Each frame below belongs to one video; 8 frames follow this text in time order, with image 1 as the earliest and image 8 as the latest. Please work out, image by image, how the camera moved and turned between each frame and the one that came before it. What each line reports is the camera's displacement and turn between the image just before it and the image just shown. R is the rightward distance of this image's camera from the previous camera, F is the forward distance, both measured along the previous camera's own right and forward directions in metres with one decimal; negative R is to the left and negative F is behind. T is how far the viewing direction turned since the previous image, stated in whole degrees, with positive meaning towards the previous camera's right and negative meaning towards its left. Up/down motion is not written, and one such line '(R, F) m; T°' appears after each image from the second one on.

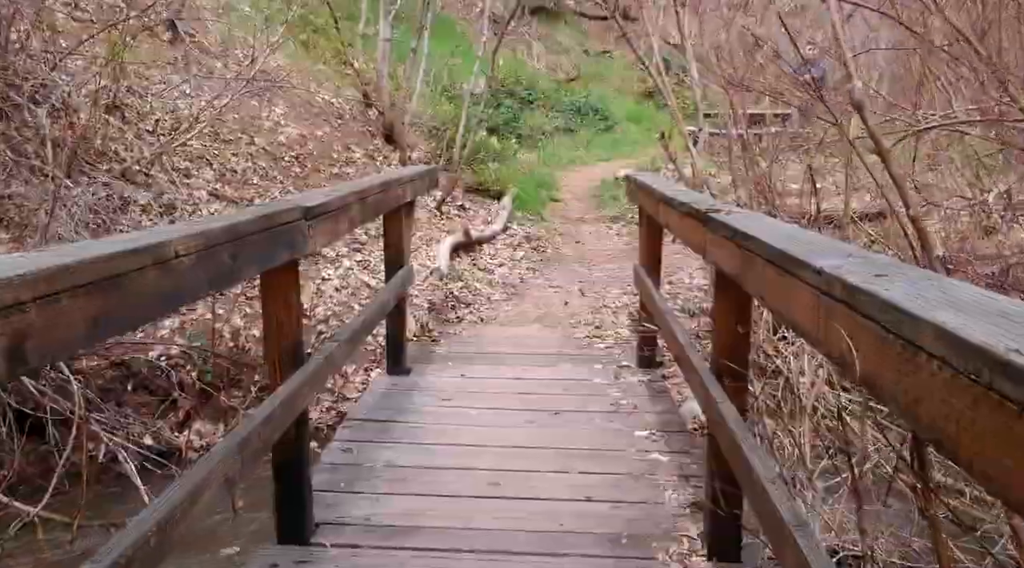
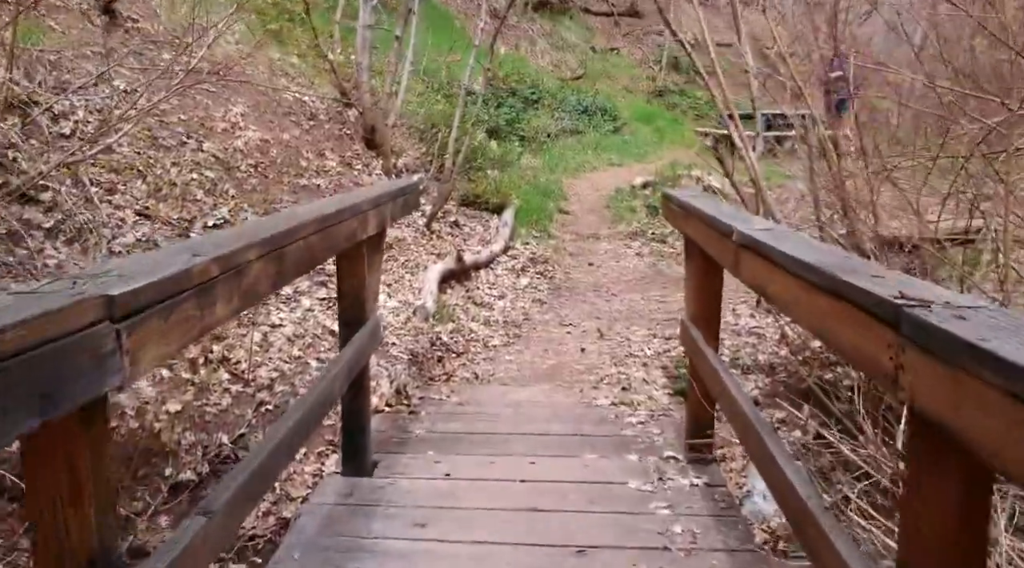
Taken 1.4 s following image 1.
(0.0, +1.6) m; 0°
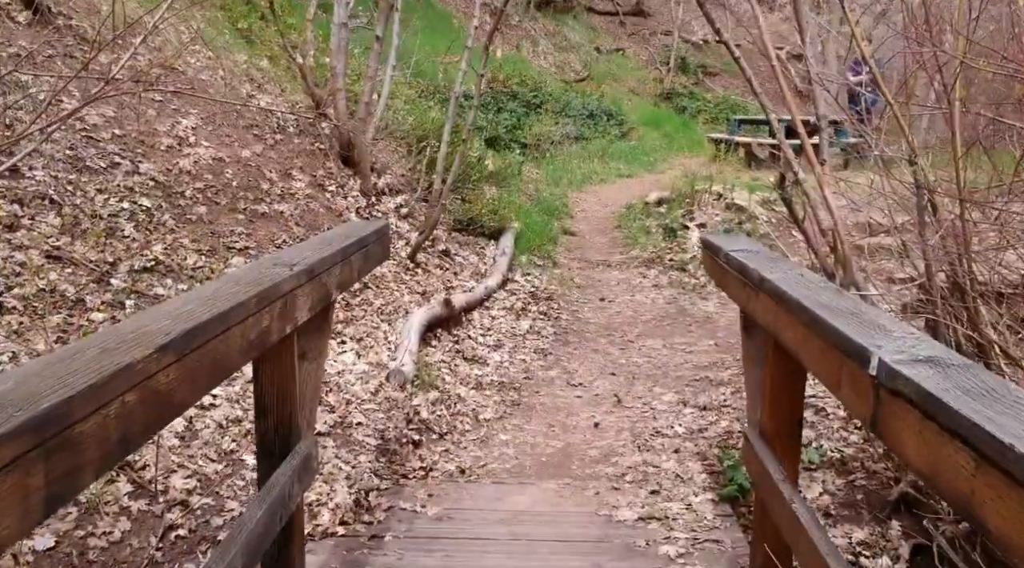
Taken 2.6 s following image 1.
(0.0, +1.2) m; 0°
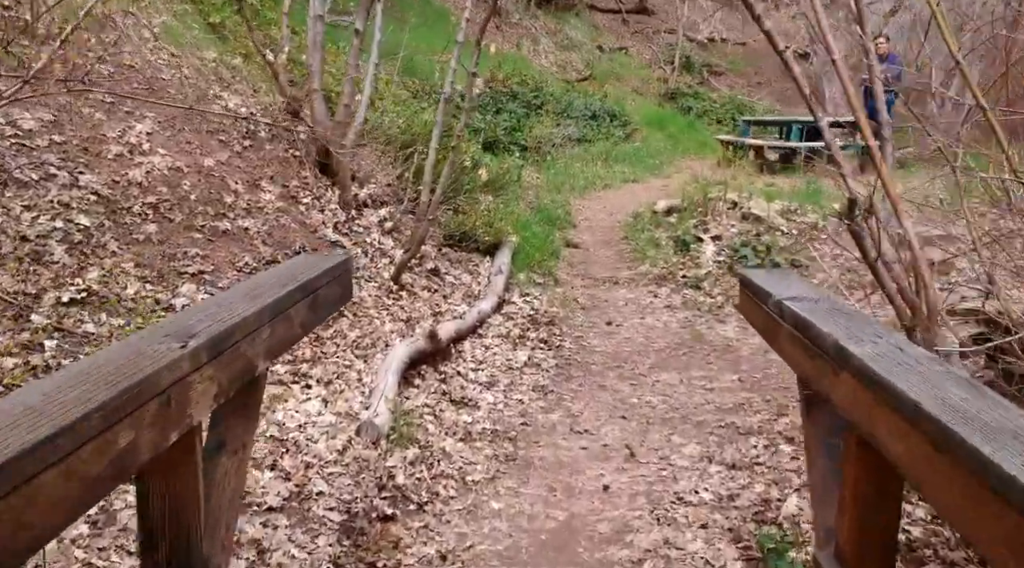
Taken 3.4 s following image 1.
(0.0, +0.8) m; 0°
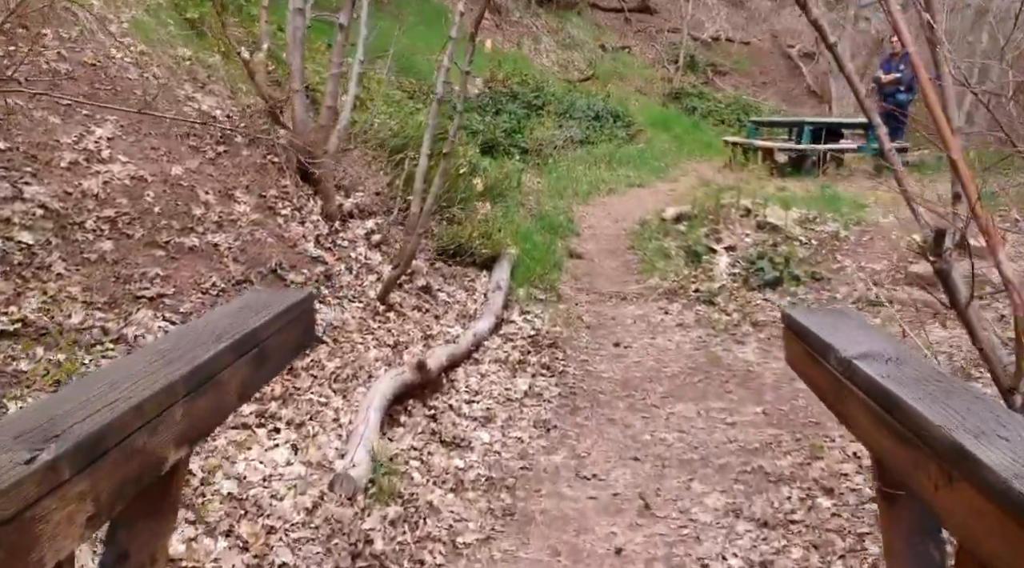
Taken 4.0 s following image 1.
(0.0, +0.6) m; 0°
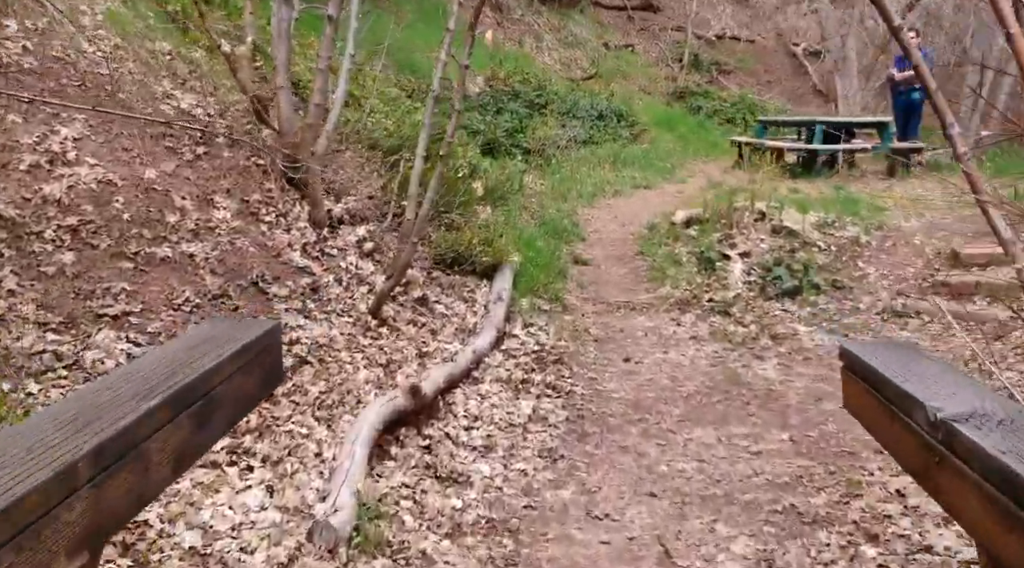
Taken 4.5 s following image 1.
(0.0, +0.5) m; 0°
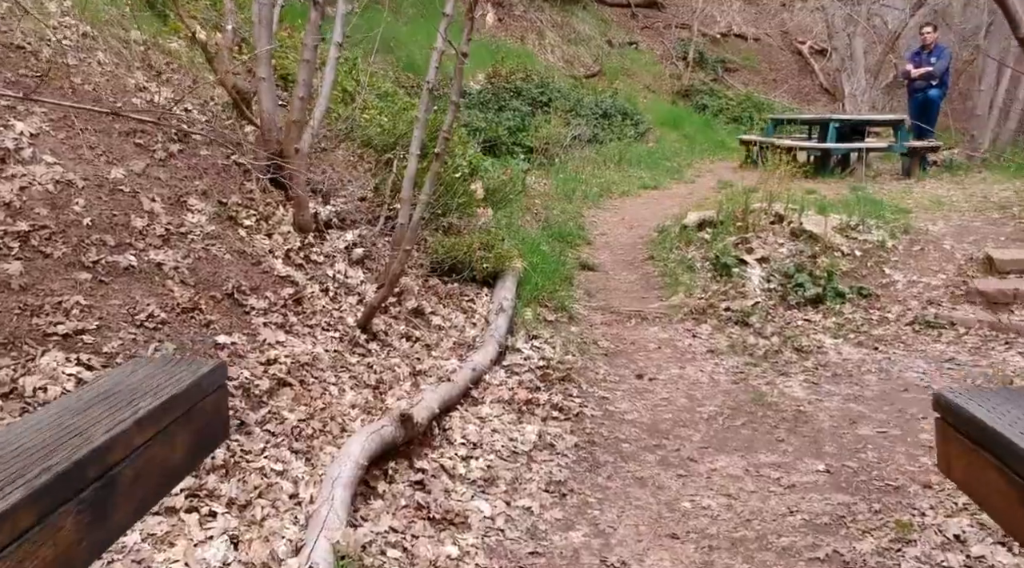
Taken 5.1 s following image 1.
(0.0, +0.5) m; 0°
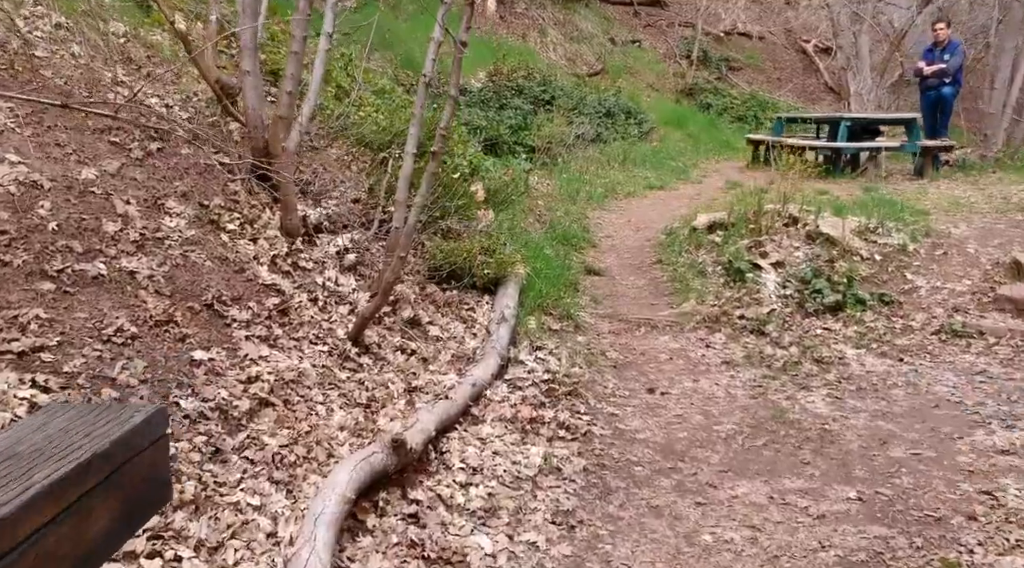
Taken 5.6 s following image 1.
(0.0, +0.4) m; 0°
